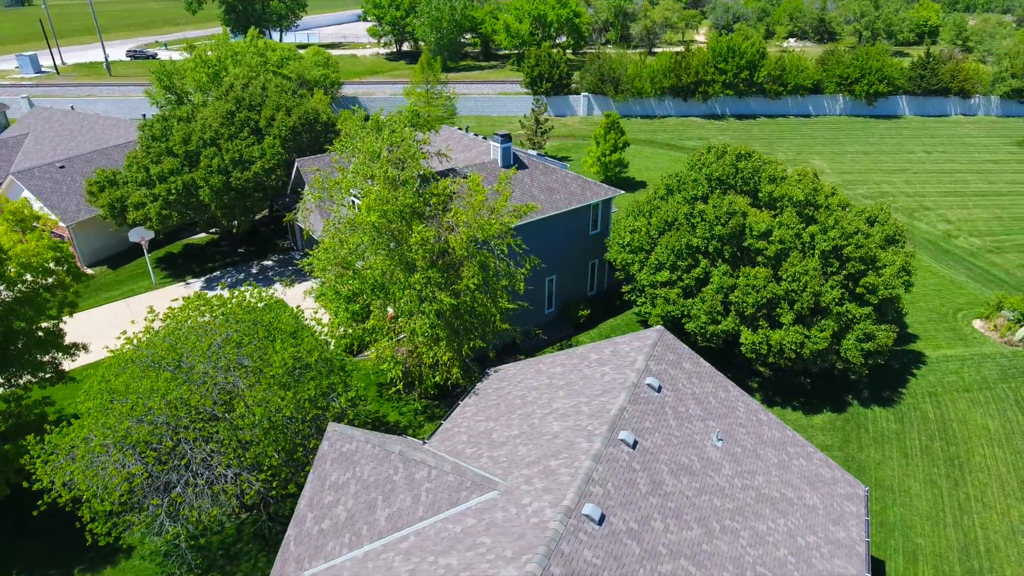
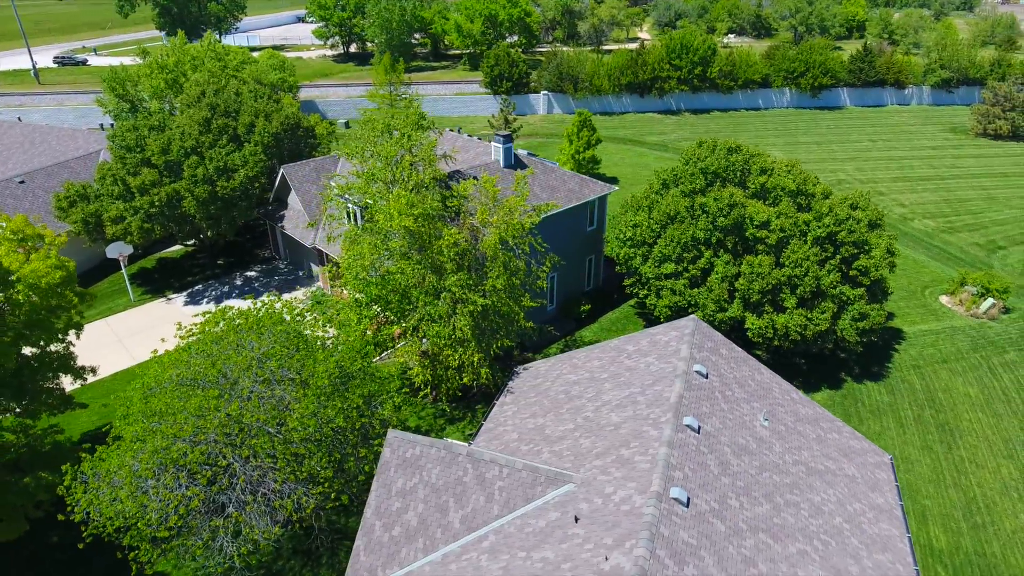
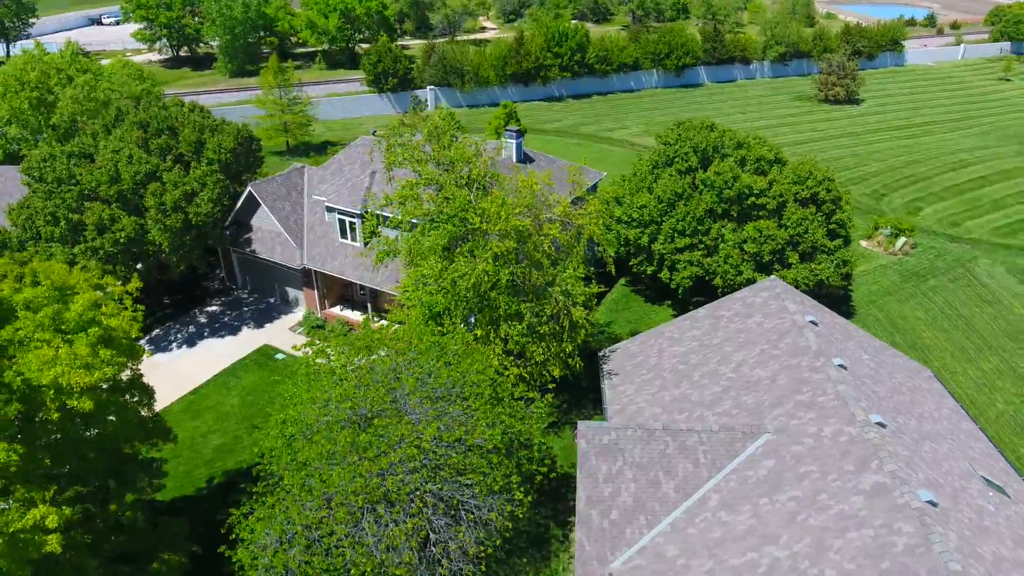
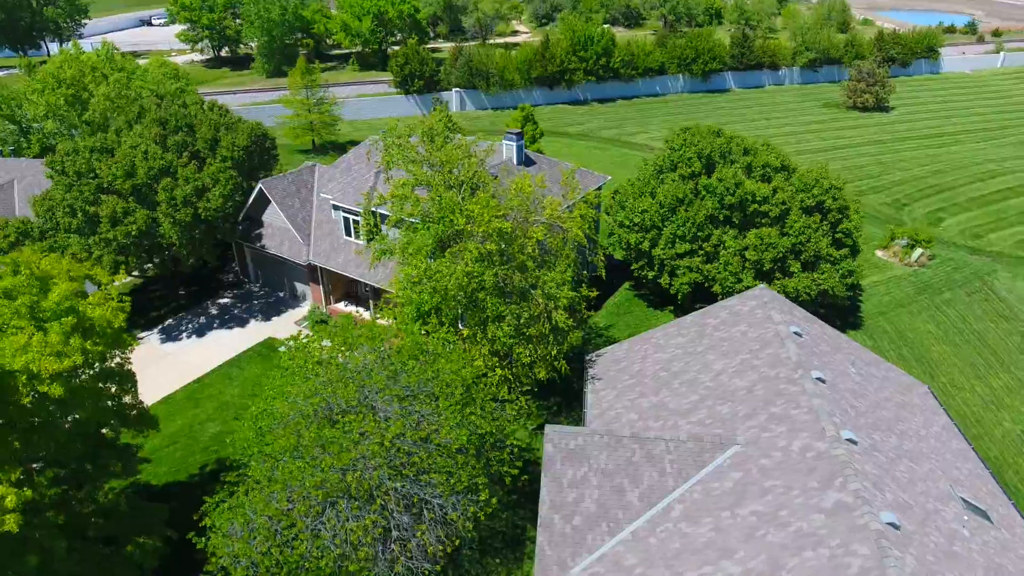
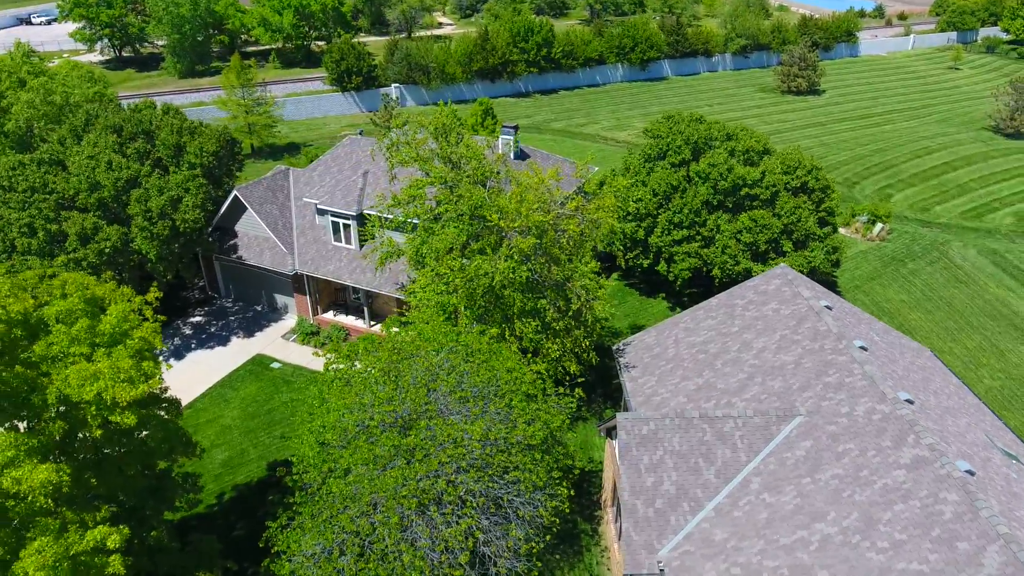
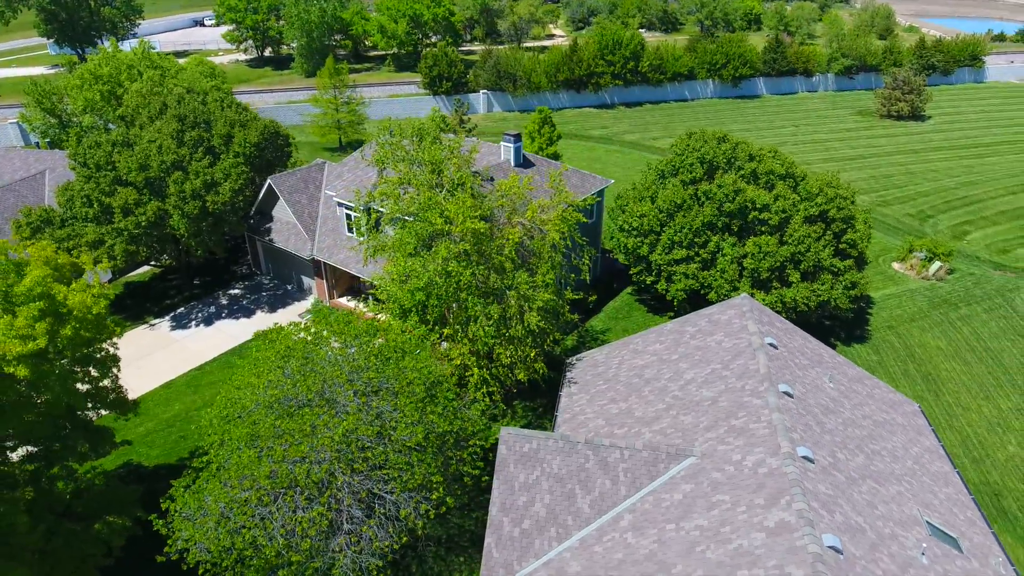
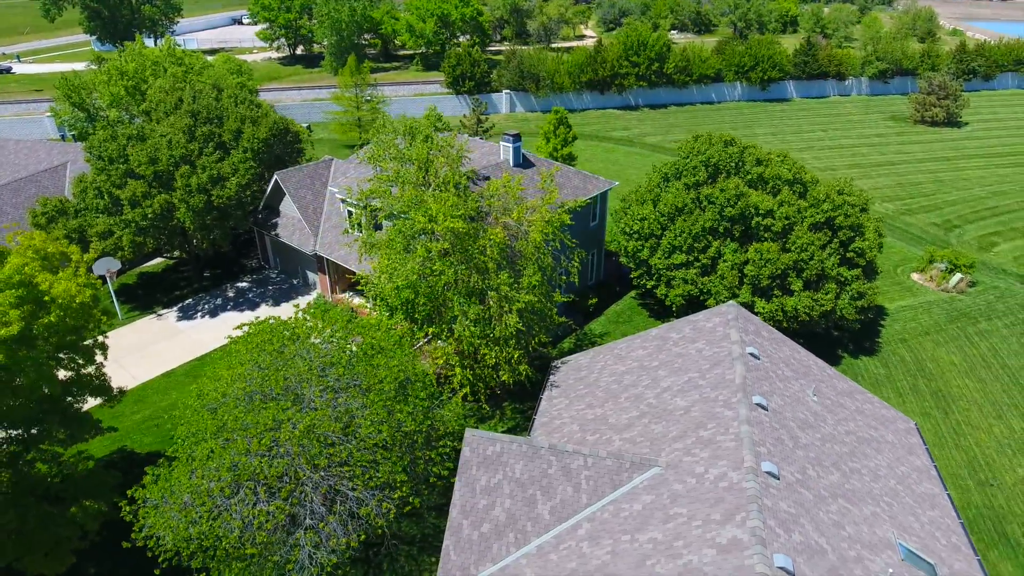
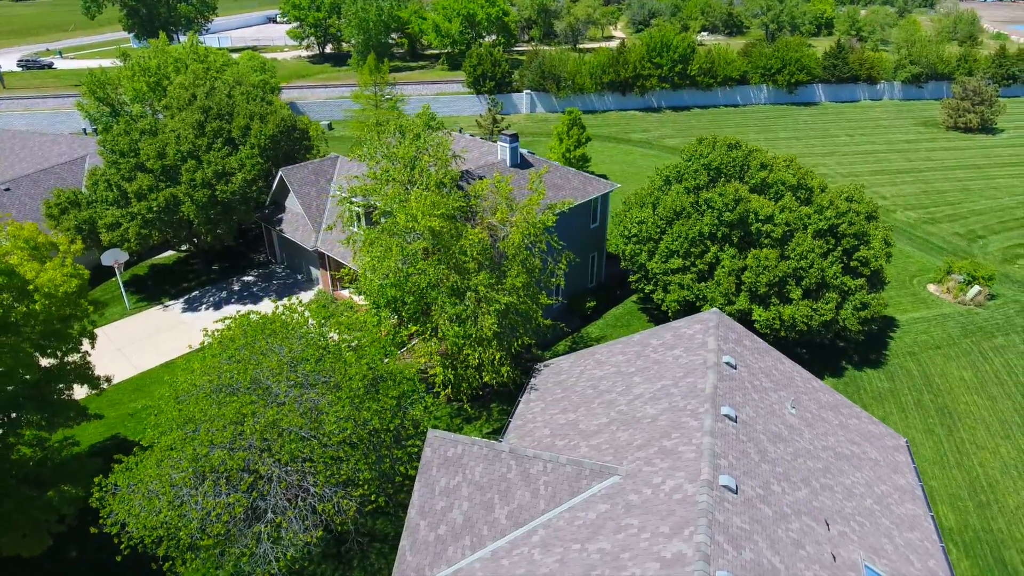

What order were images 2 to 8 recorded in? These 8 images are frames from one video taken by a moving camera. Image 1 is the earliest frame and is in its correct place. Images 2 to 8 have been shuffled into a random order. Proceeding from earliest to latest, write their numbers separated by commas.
2, 8, 7, 6, 4, 3, 5
